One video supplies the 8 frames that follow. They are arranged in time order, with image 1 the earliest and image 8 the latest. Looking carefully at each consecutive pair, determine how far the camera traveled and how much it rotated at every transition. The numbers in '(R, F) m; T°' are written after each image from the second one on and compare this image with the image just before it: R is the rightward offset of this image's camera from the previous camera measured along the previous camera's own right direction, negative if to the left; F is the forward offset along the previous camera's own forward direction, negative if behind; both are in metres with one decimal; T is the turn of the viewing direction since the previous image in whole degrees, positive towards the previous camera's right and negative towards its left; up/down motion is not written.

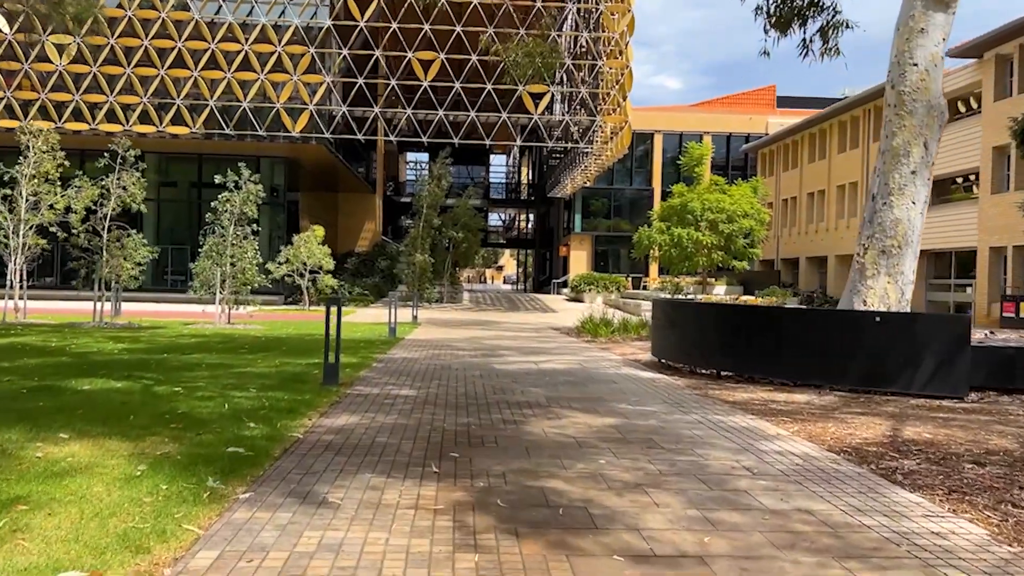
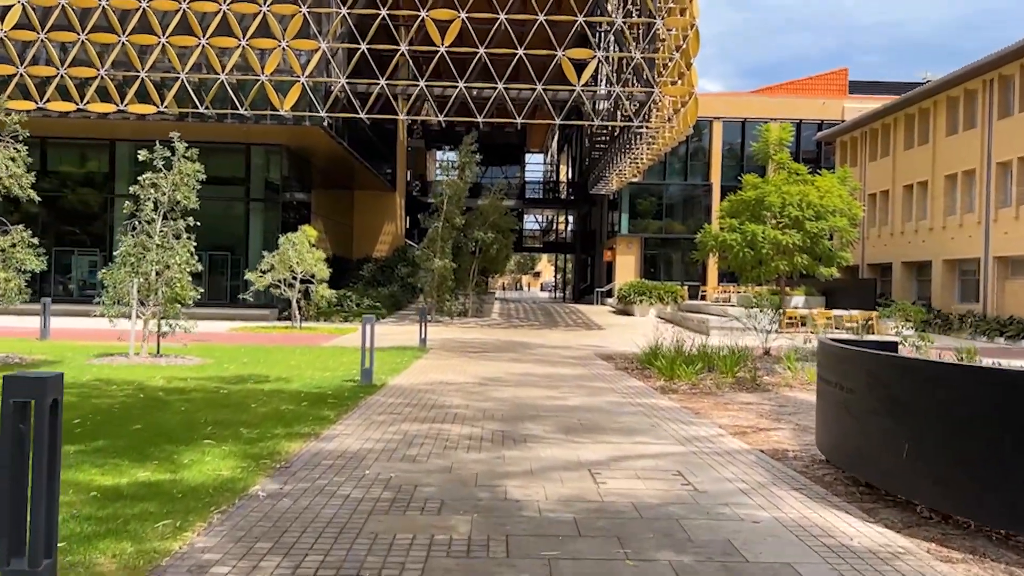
(0.0, +6.1) m; -3°
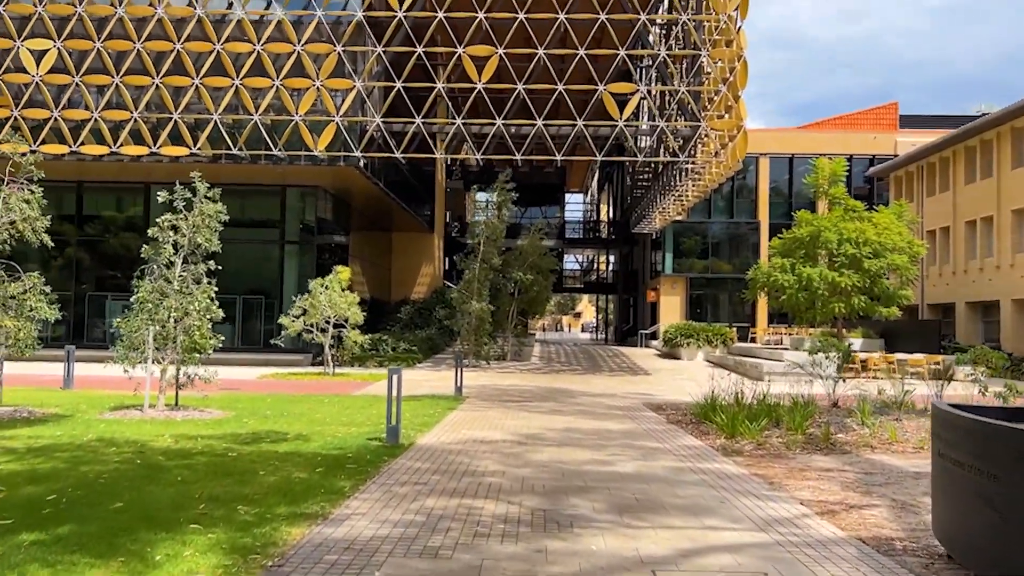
(0.0, +1.1) m; -3°
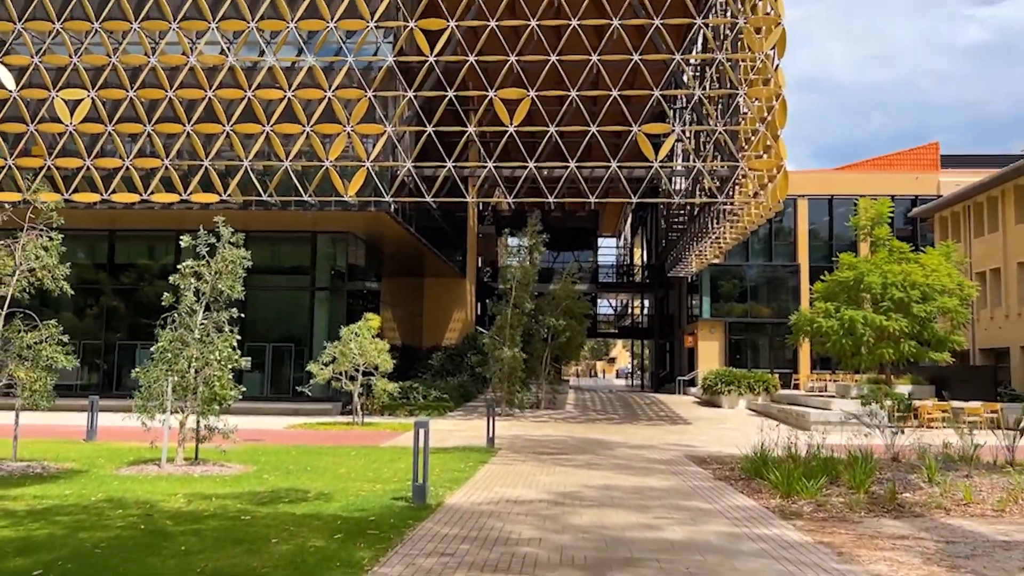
(0.0, +0.7) m; -2°
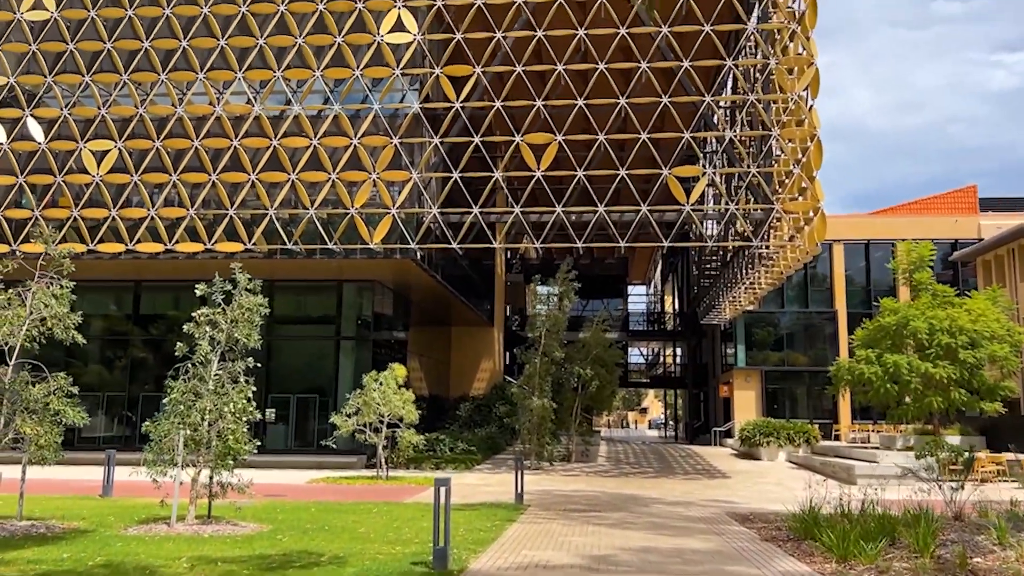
(0.0, +0.7) m; -2°
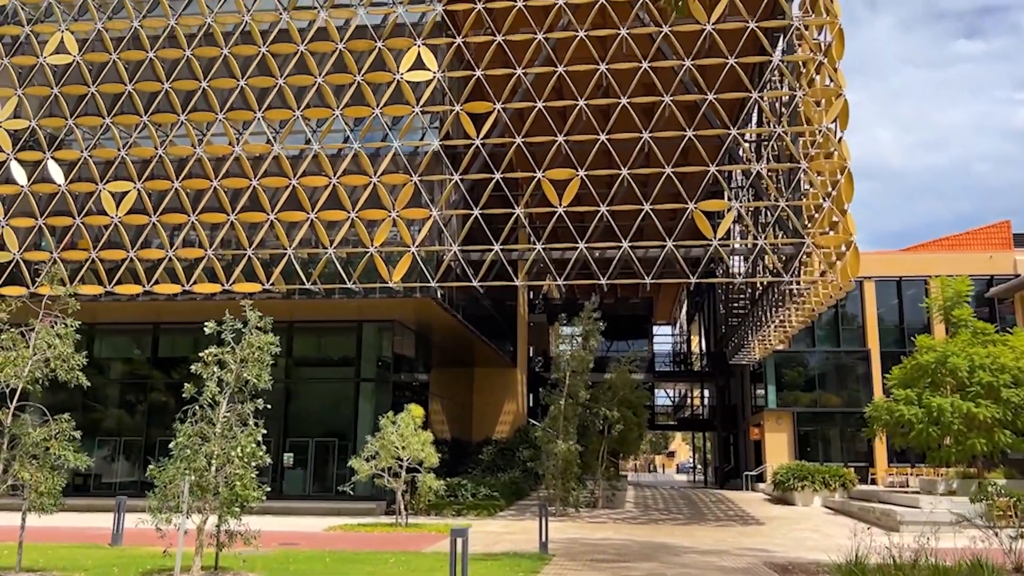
(0.0, +0.6) m; -2°
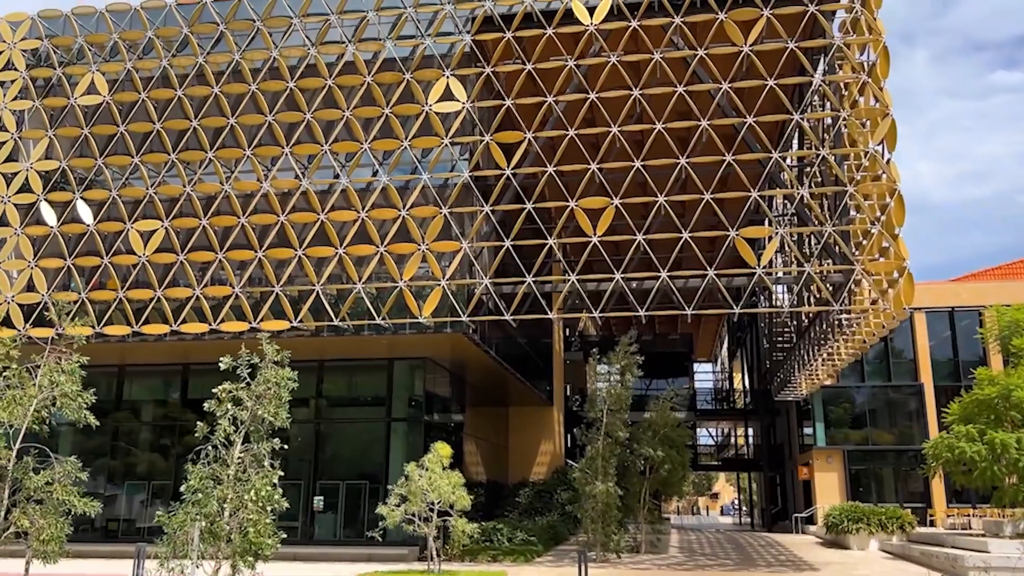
(+0.1, +0.9) m; -2°
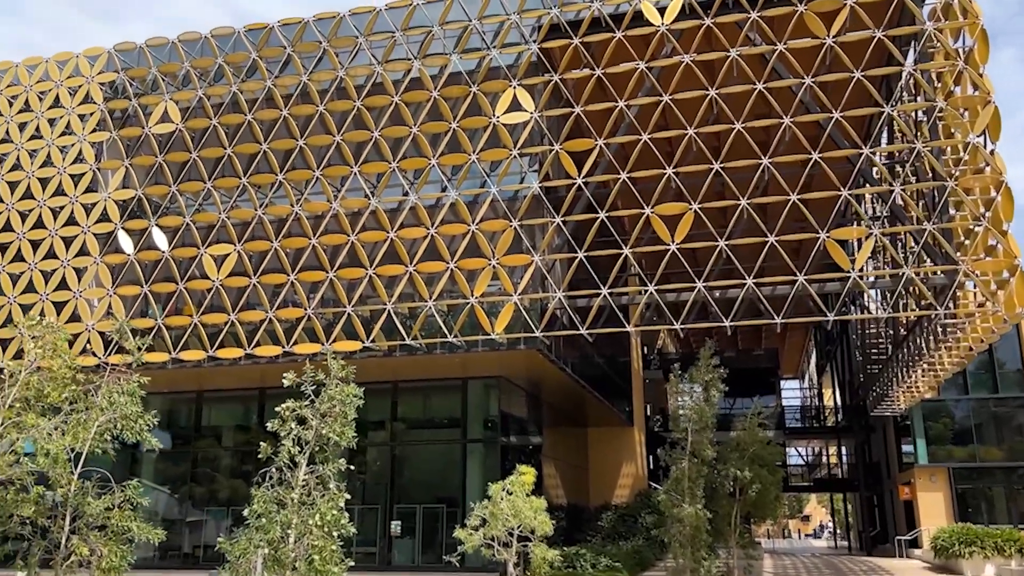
(0.0, +0.8) m; -5°
